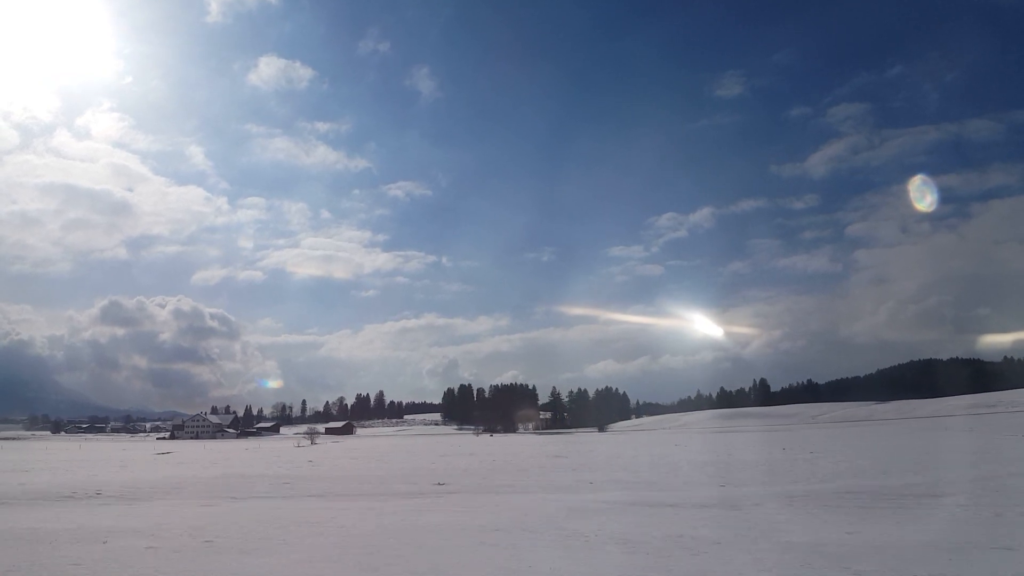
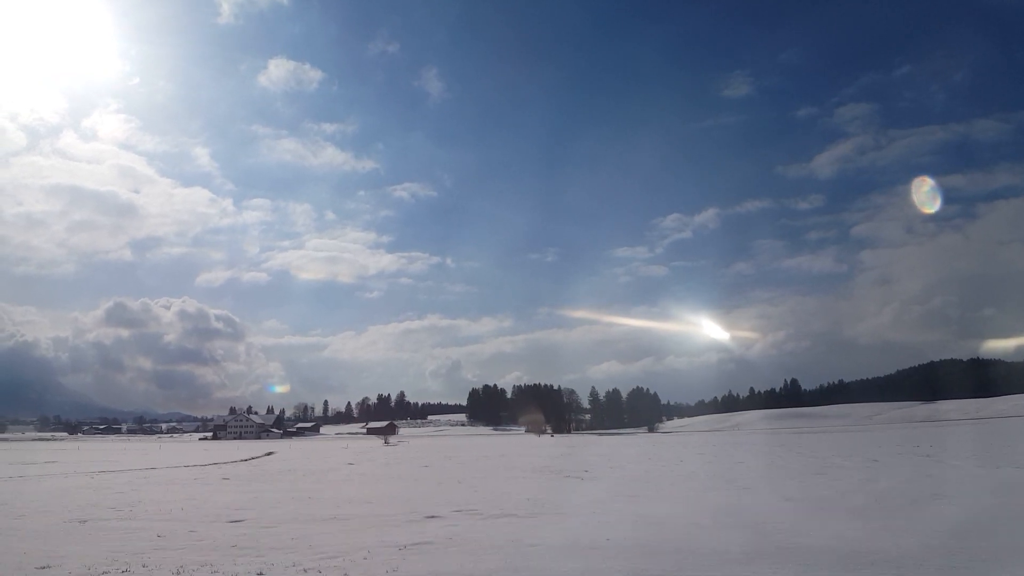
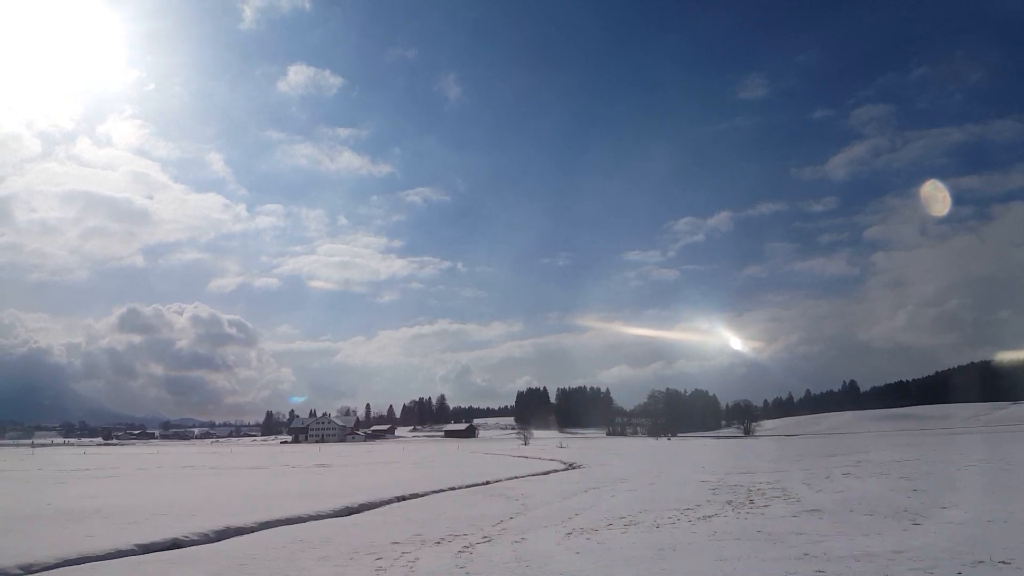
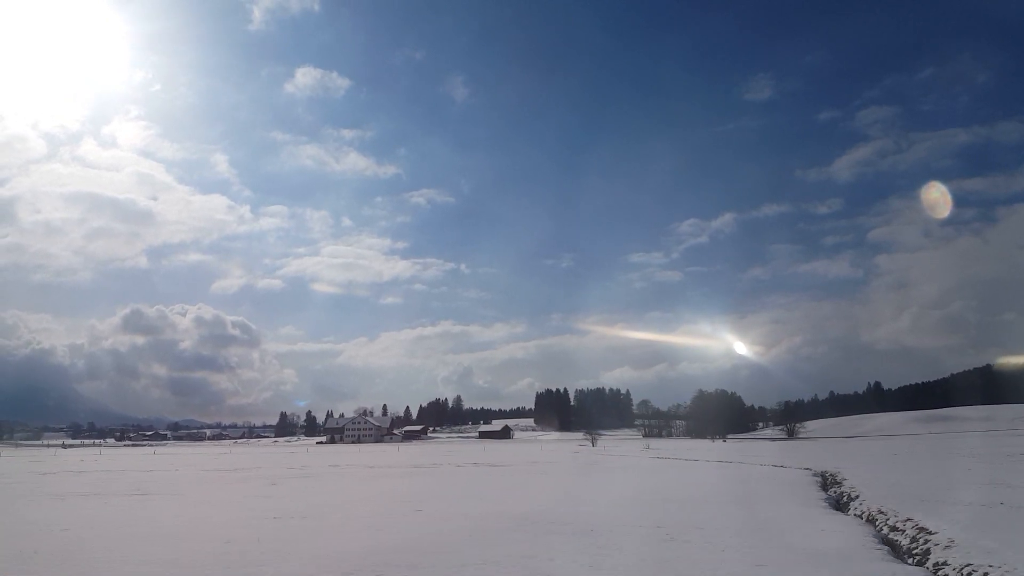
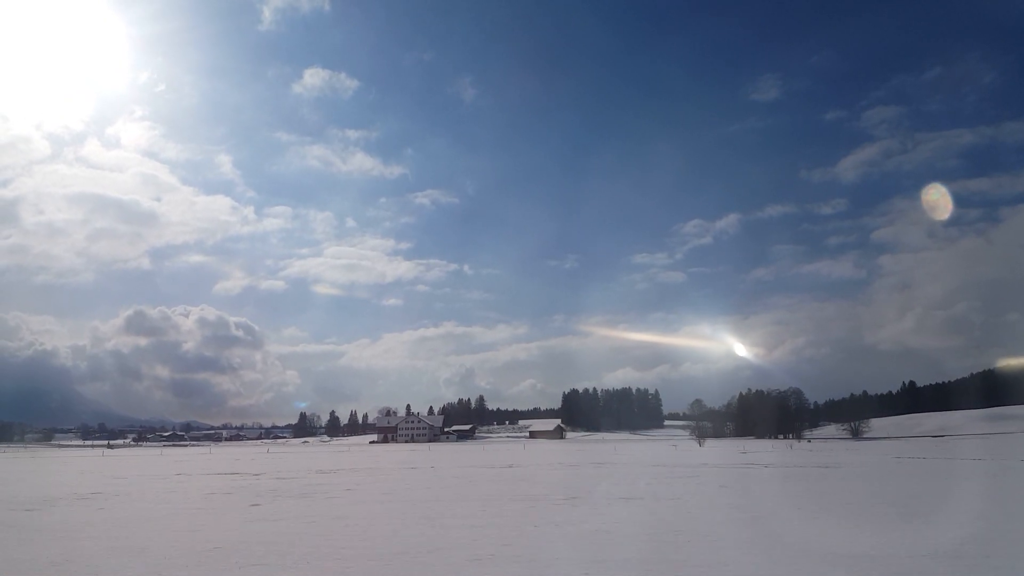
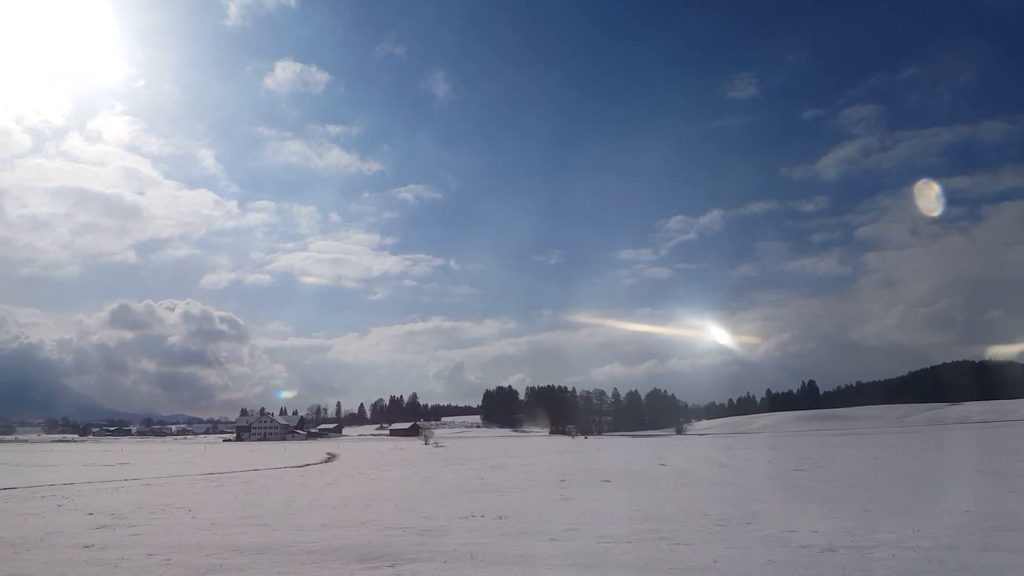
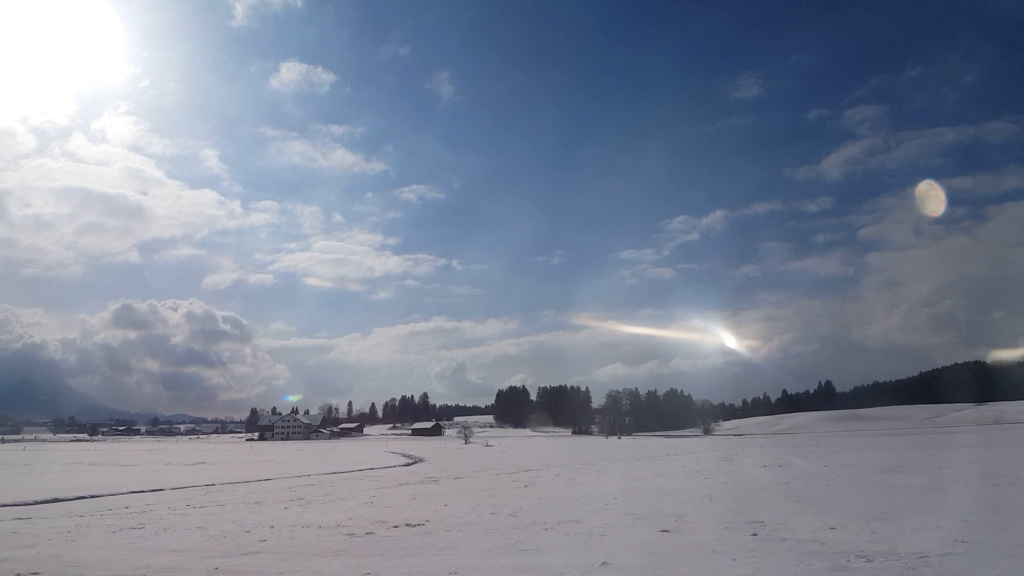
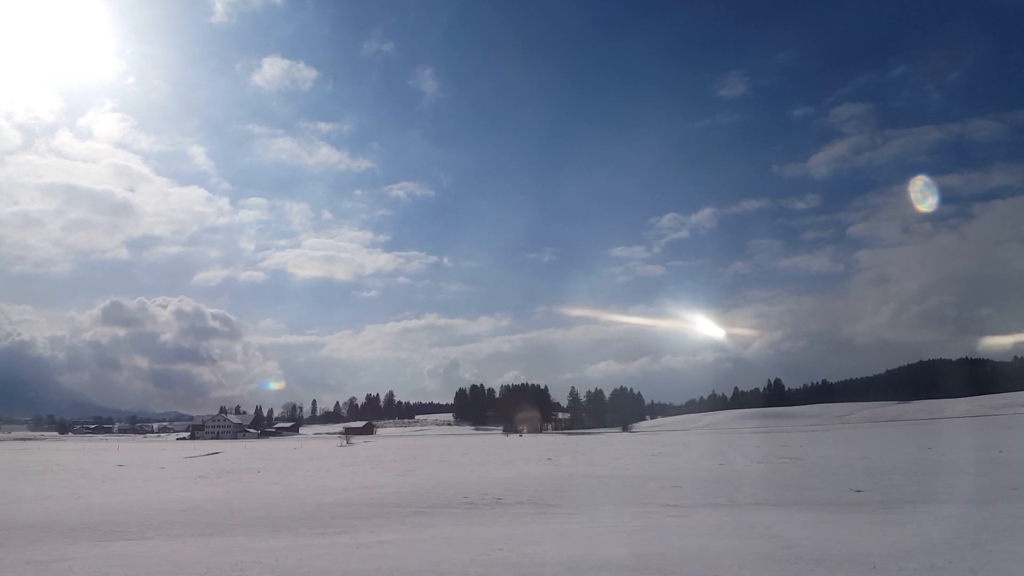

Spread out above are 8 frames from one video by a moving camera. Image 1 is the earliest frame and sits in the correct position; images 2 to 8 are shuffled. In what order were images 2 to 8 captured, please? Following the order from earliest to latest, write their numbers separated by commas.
8, 2, 6, 7, 3, 4, 5
